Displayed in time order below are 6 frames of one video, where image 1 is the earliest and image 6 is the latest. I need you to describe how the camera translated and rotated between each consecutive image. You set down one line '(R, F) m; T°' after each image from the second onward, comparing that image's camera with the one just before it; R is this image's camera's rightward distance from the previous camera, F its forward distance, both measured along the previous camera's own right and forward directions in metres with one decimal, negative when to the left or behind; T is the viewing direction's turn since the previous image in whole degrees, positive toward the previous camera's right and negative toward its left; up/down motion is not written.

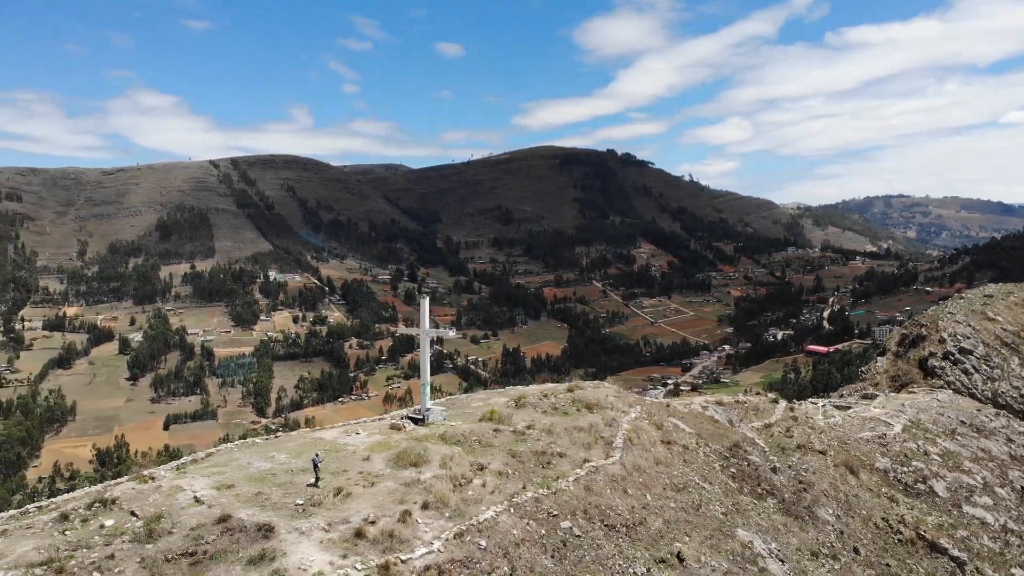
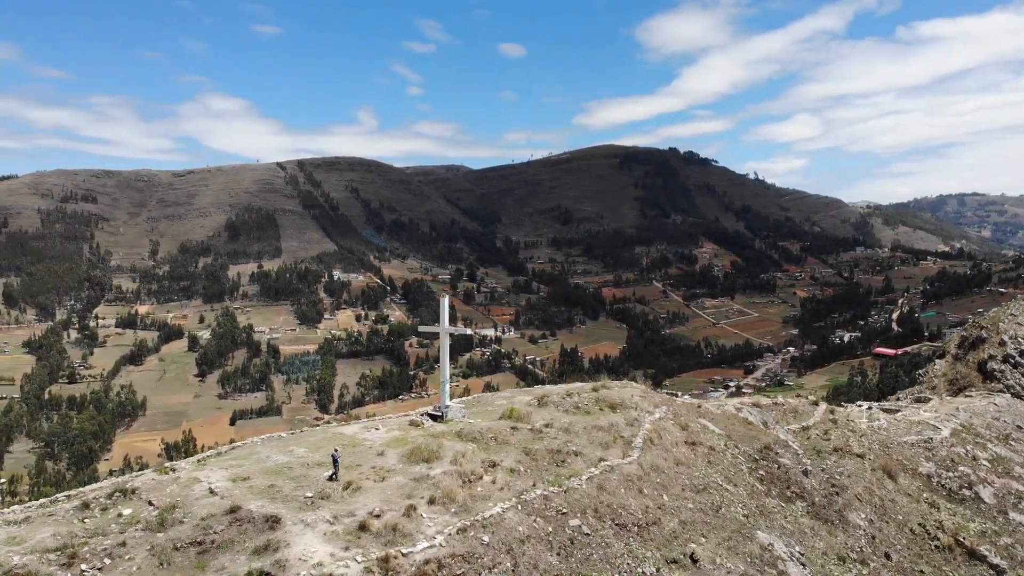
(+0.7, -0.1) m; -4°
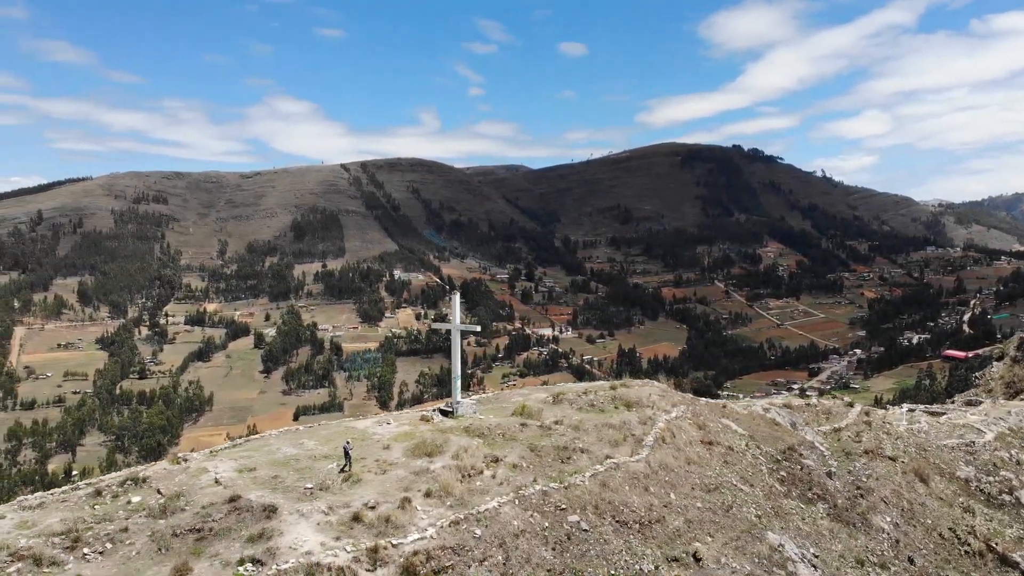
(+0.8, -0.1) m; -4°
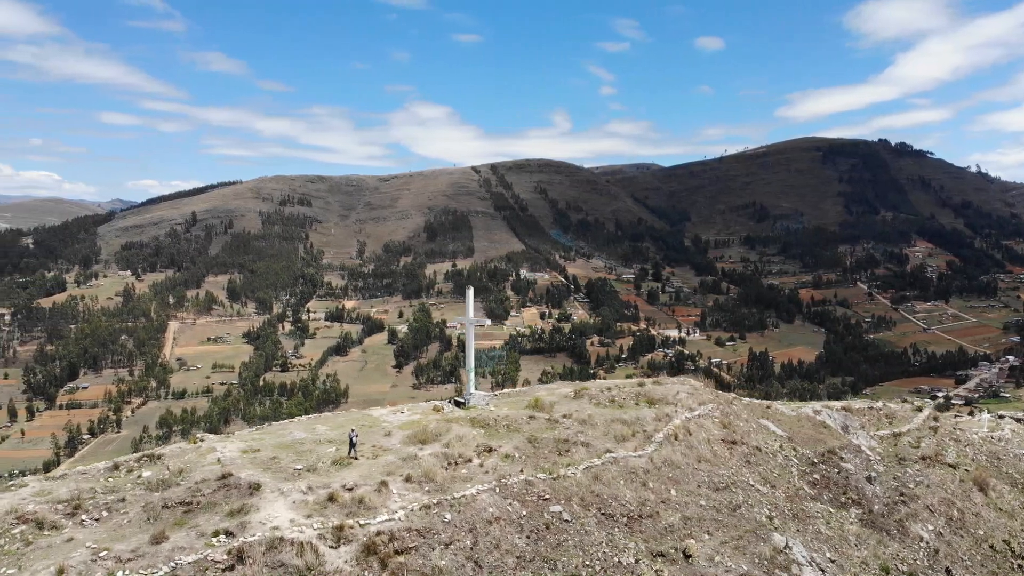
(+1.9, -0.2) m; -8°
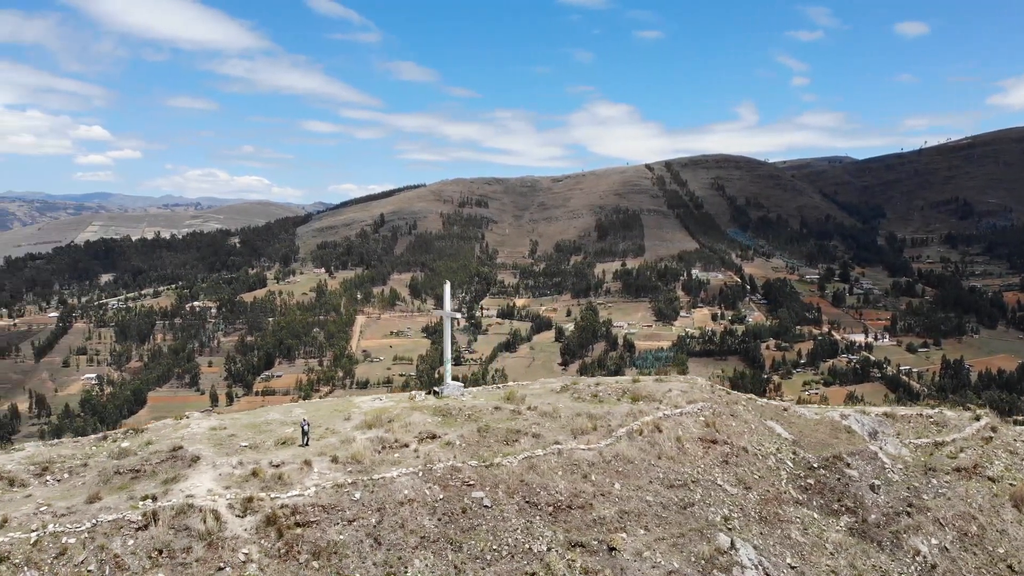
(+3.5, -0.1) m; -12°
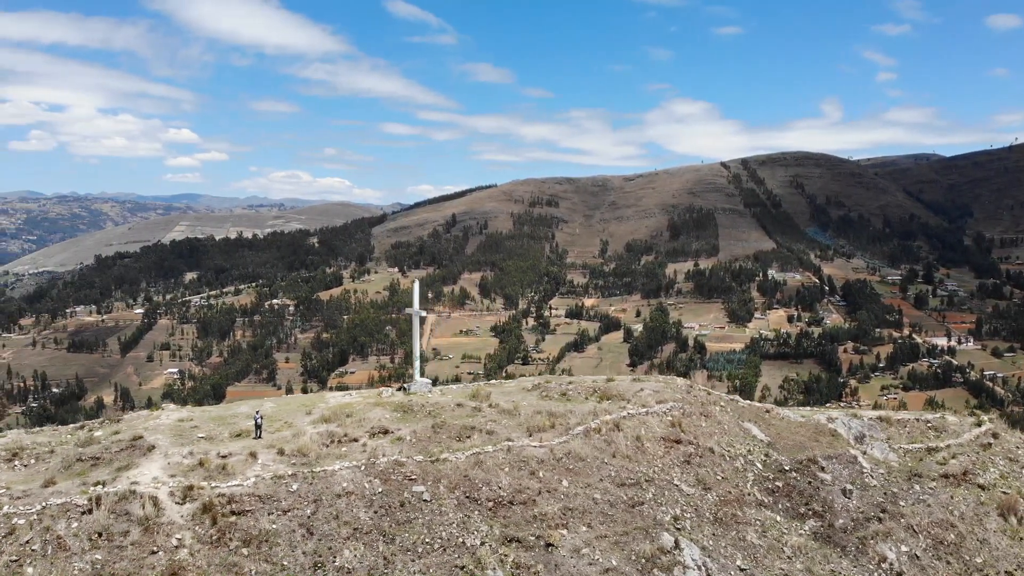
(+1.9, -0.1) m; -5°
